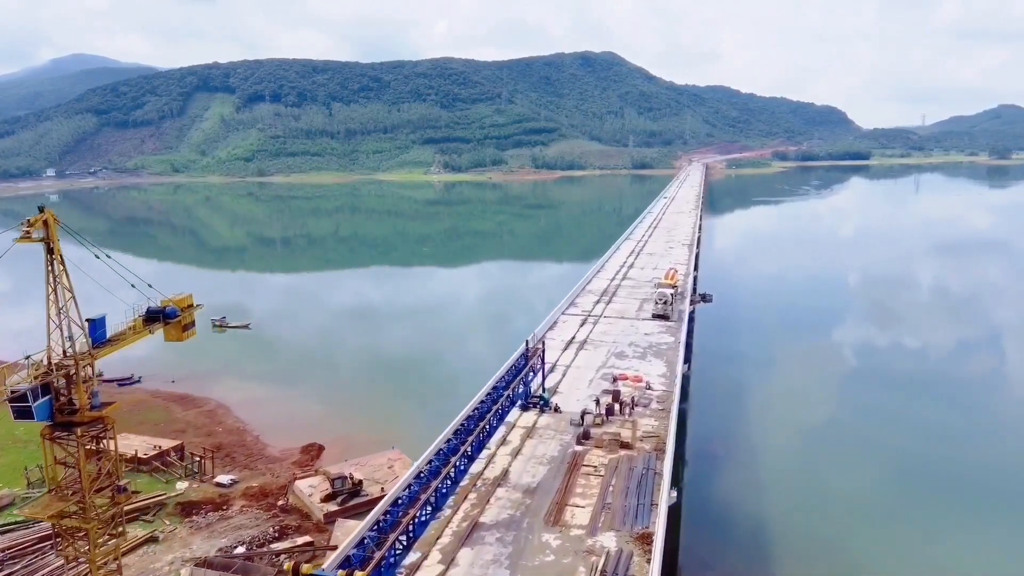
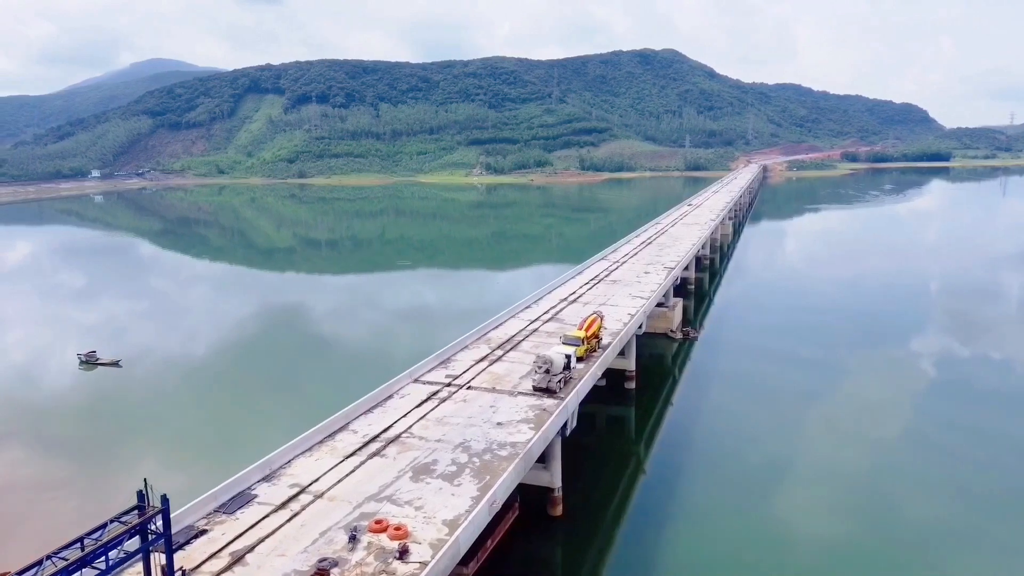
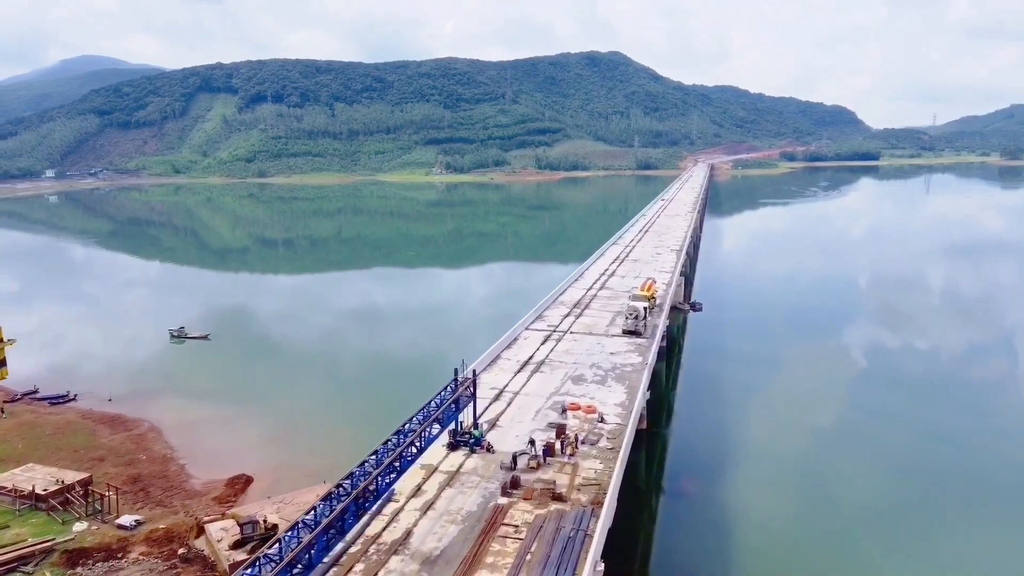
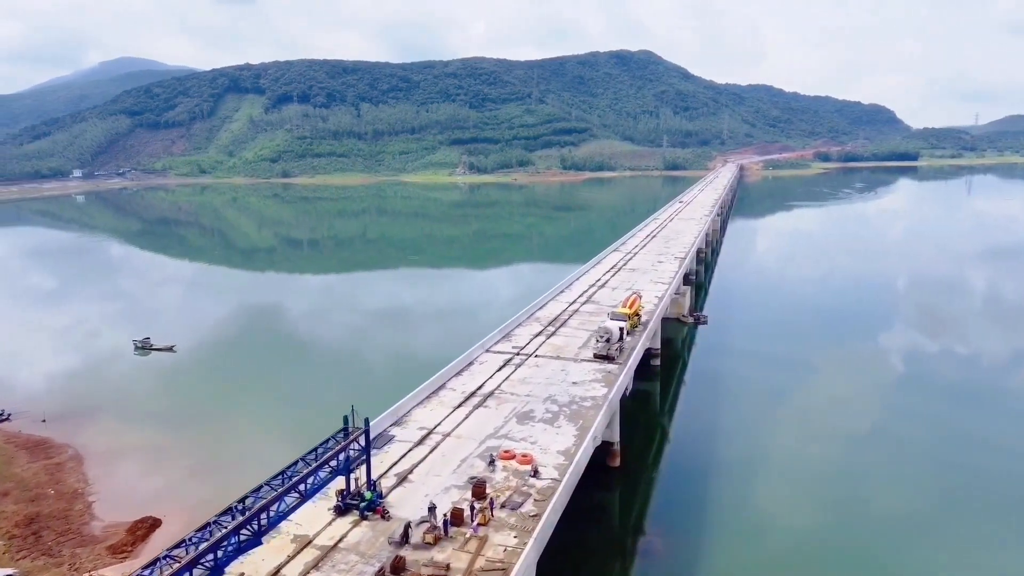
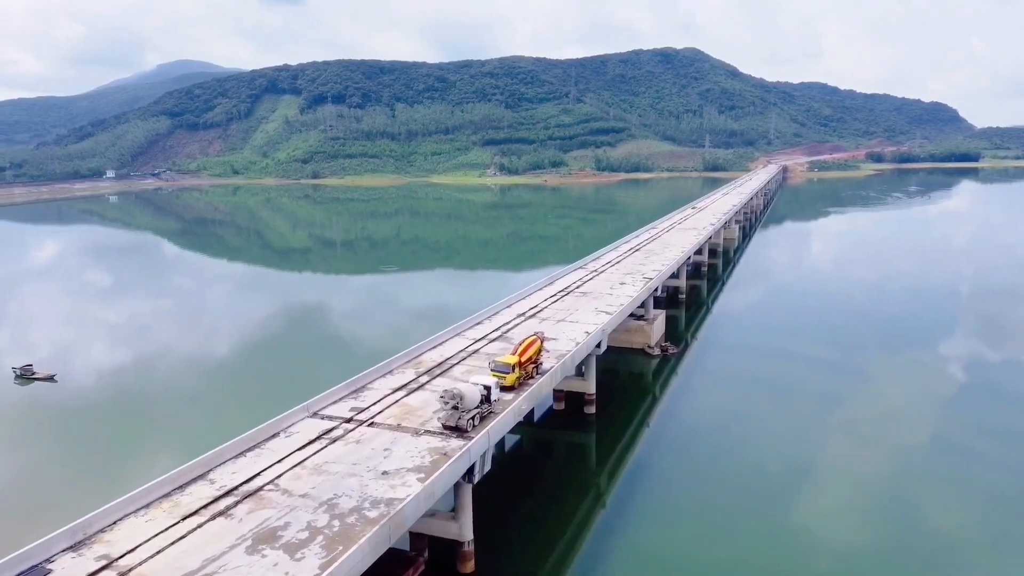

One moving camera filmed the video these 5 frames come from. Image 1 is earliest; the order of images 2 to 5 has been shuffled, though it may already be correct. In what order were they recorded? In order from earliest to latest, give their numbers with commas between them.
3, 4, 2, 5
